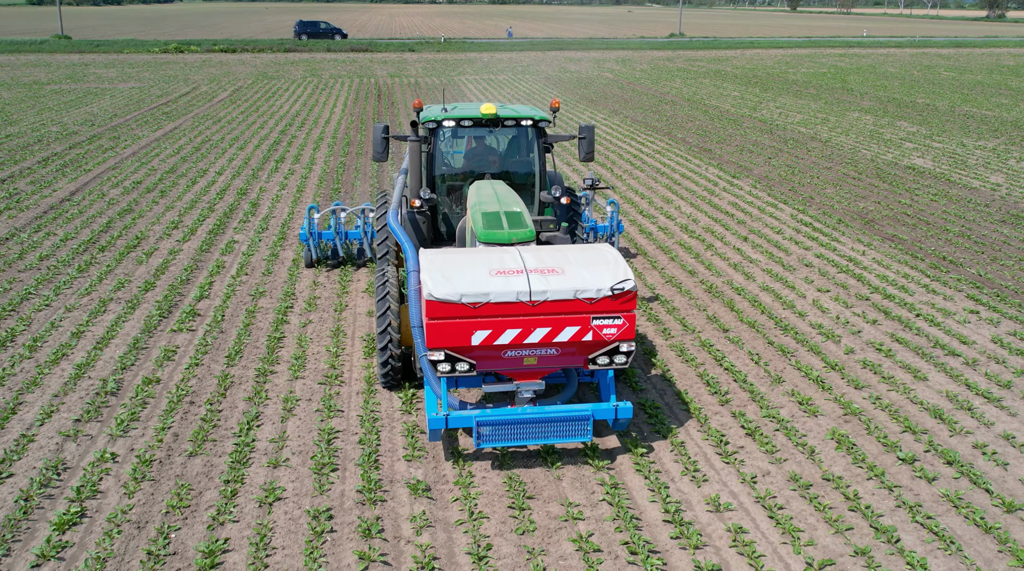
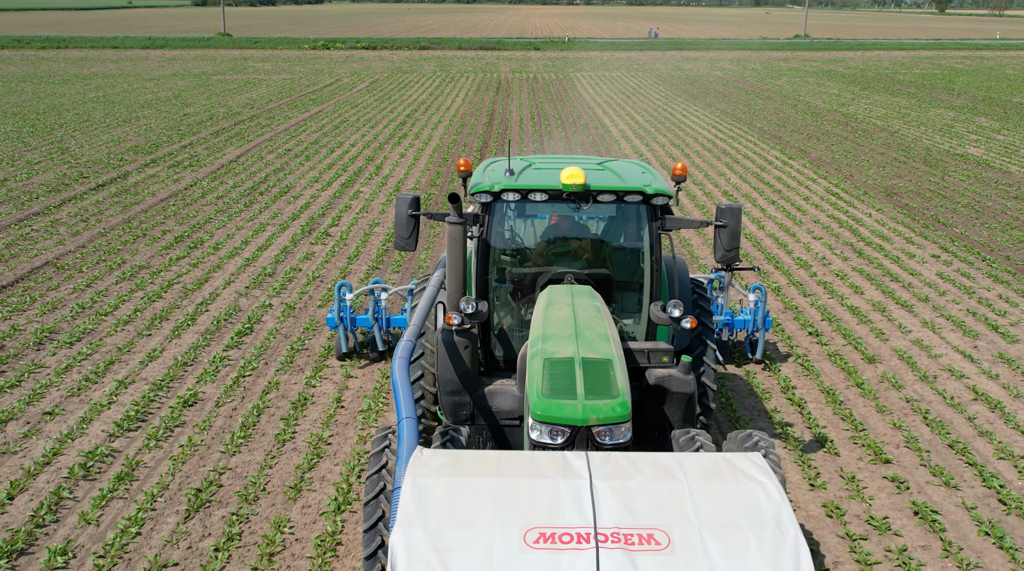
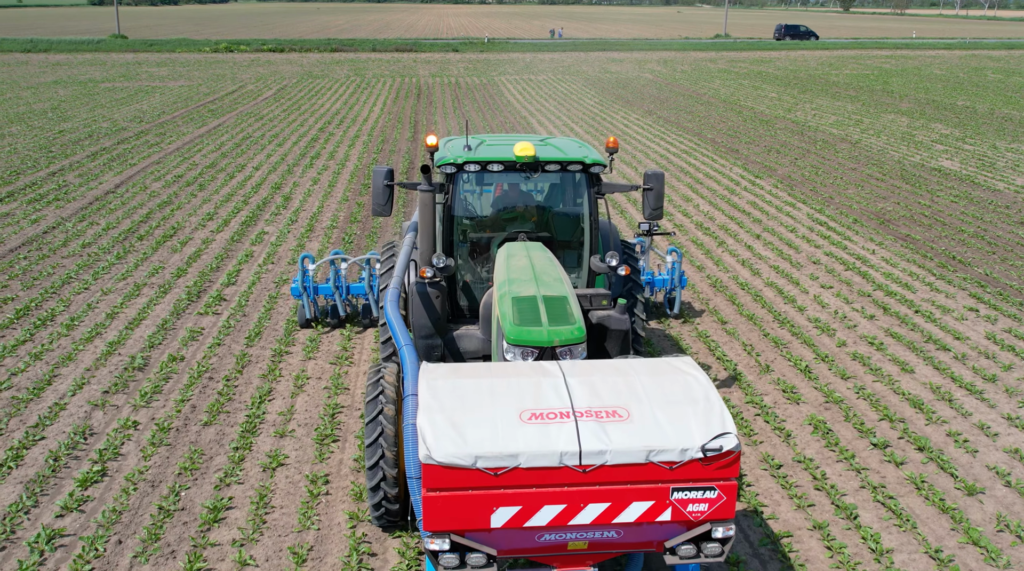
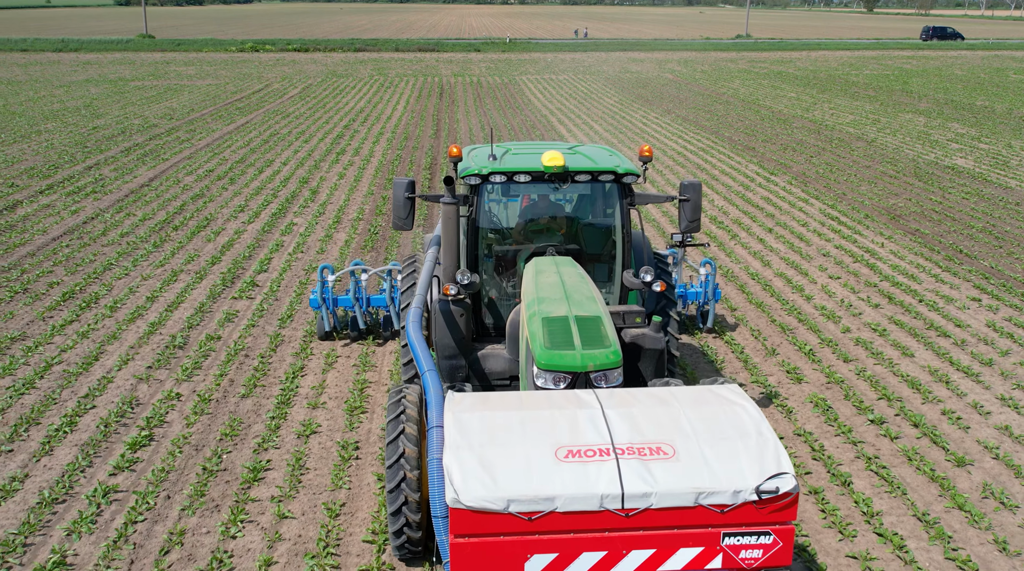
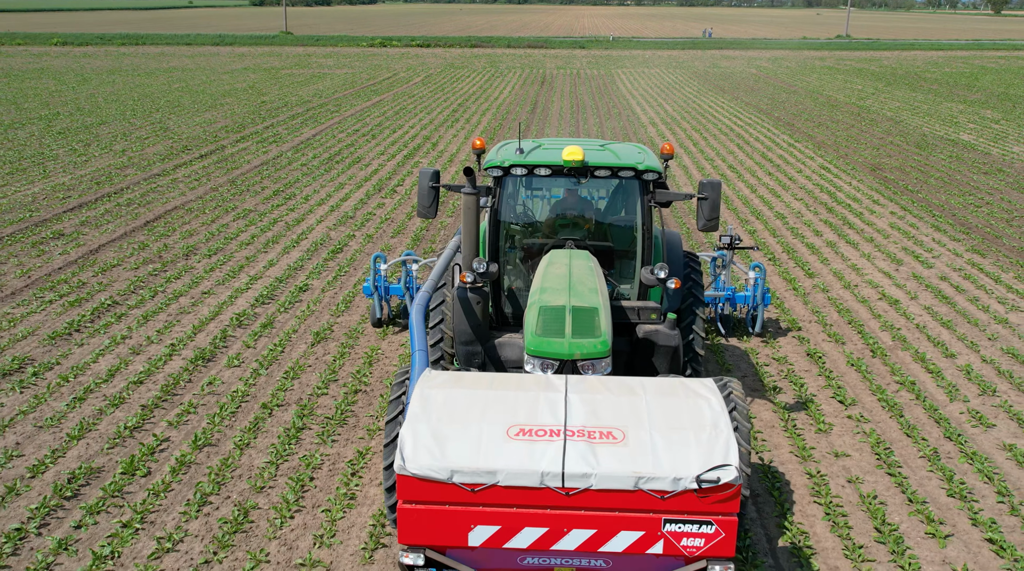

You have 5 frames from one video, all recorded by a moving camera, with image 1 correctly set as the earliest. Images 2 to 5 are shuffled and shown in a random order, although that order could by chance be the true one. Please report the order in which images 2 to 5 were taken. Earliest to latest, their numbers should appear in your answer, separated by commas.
3, 4, 2, 5
